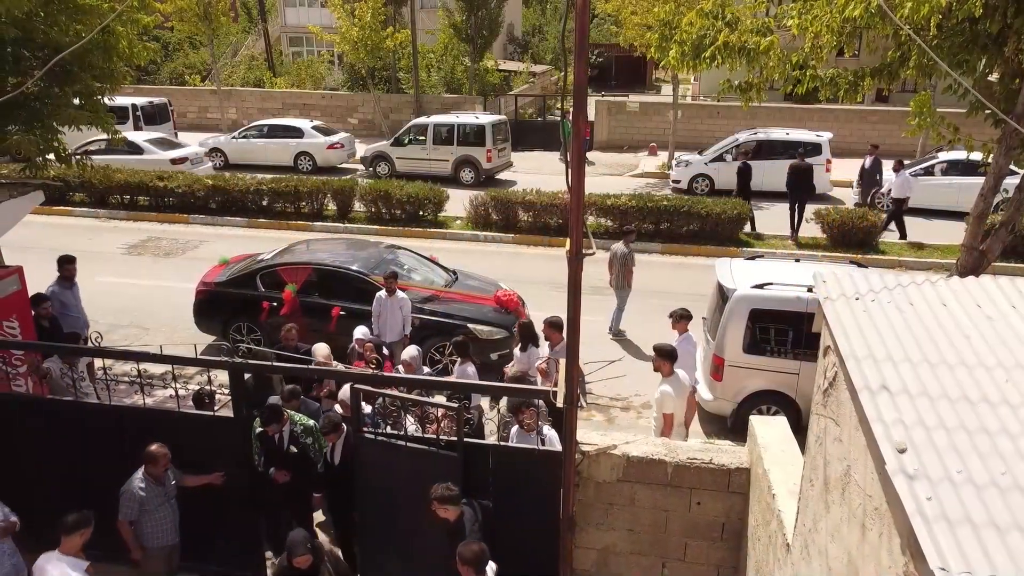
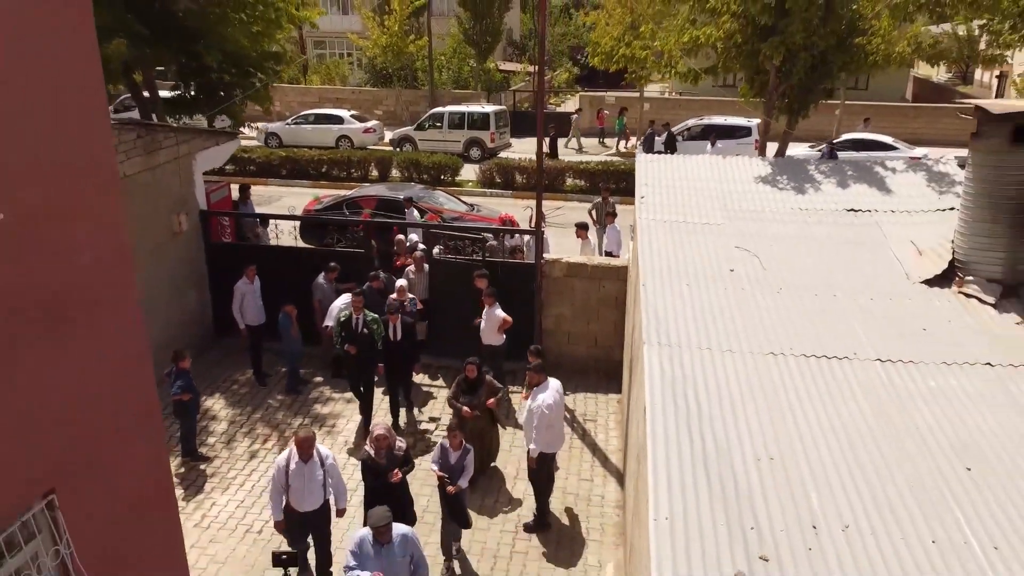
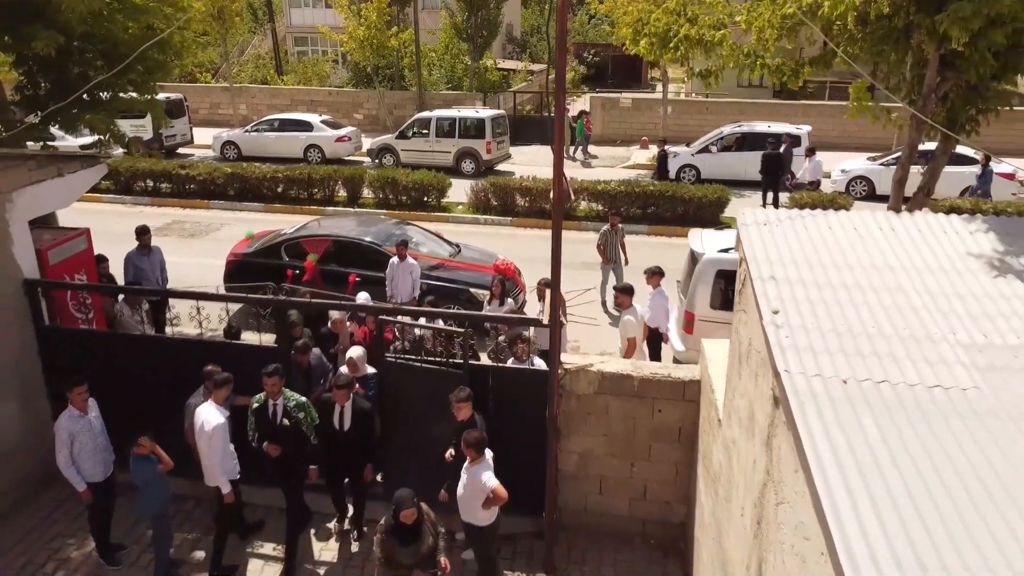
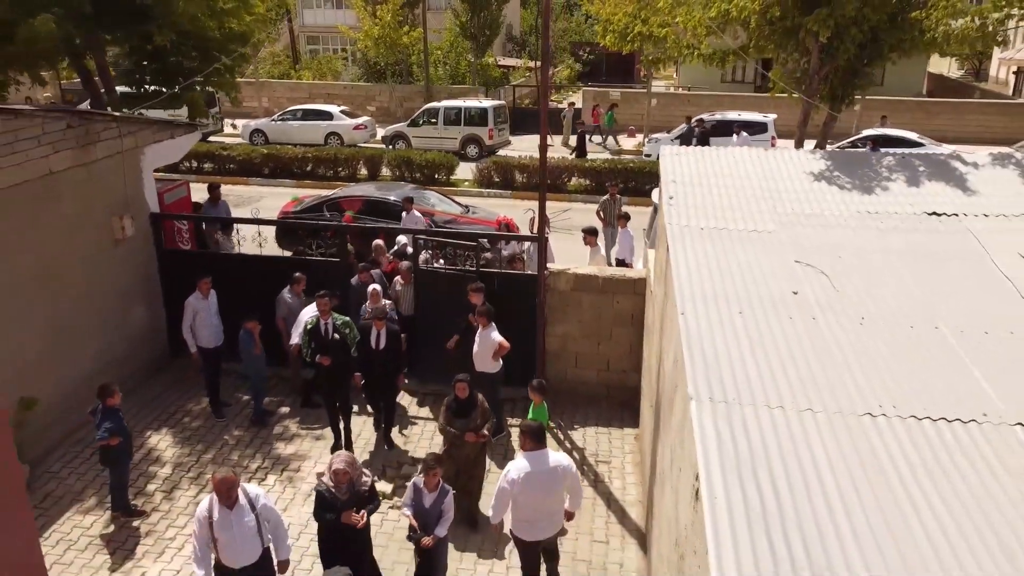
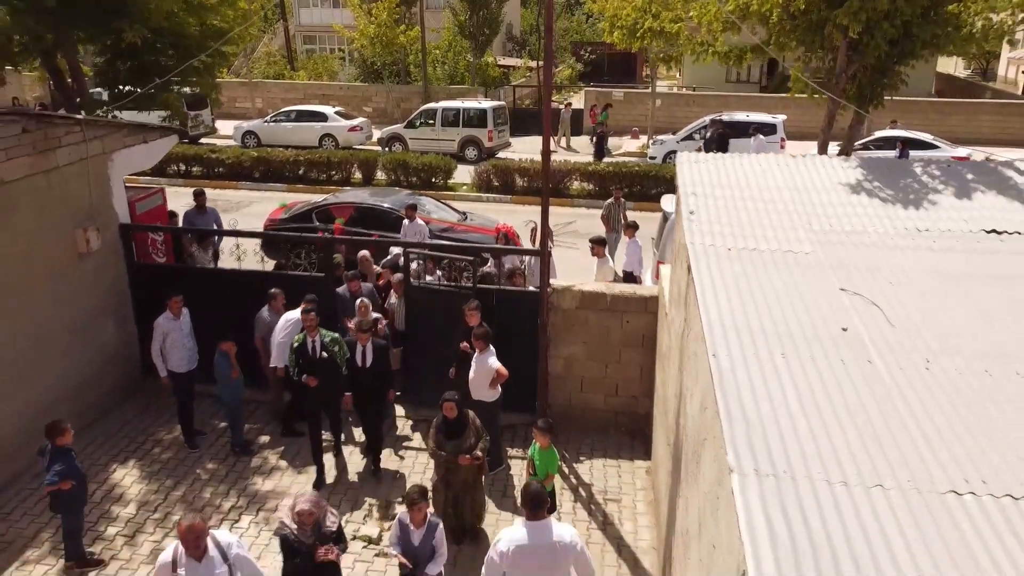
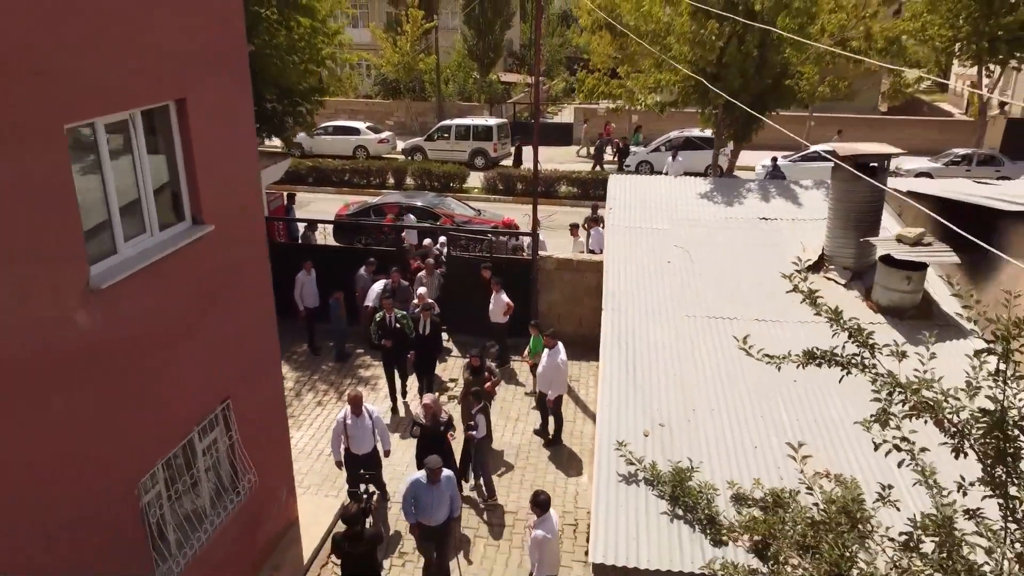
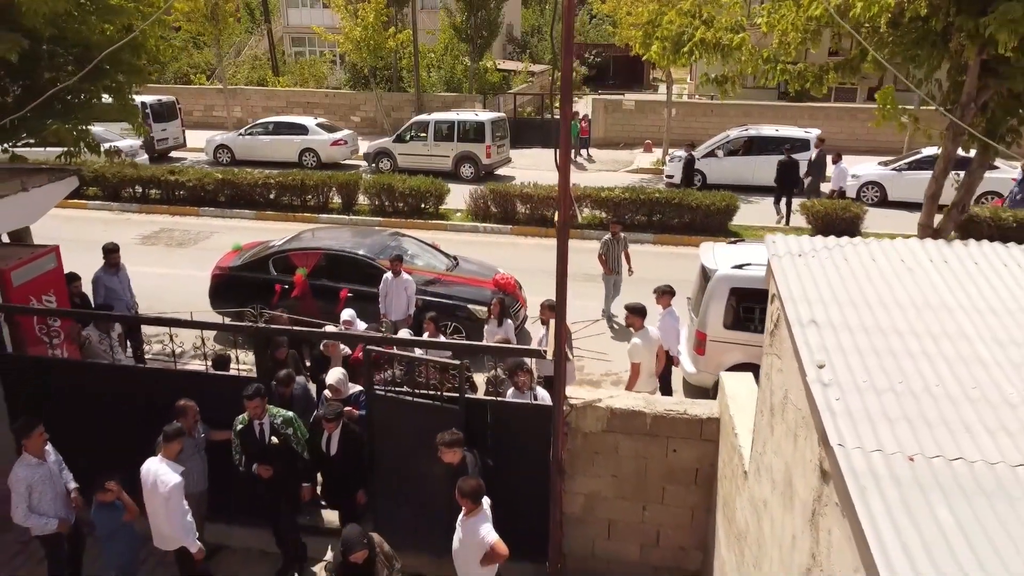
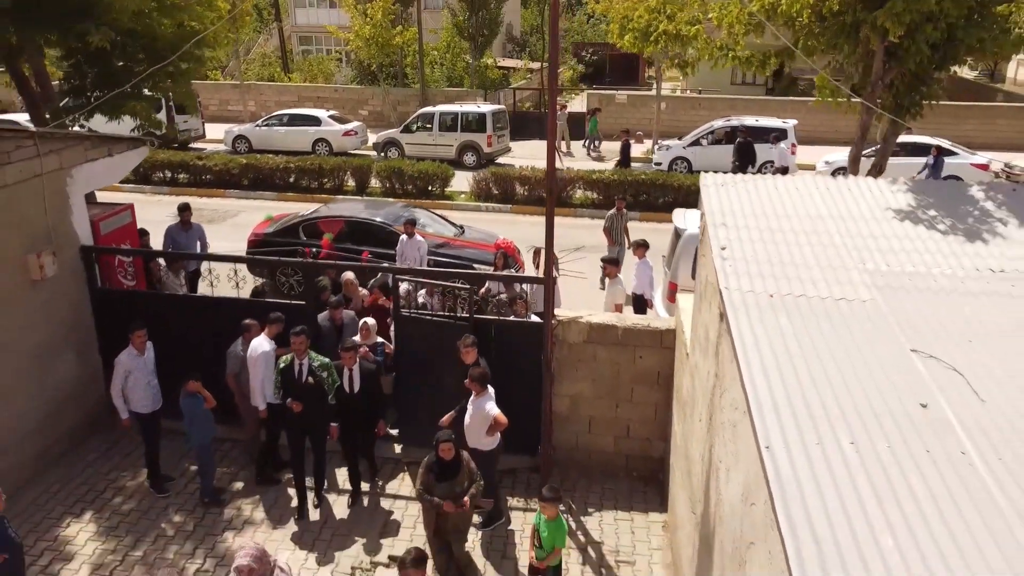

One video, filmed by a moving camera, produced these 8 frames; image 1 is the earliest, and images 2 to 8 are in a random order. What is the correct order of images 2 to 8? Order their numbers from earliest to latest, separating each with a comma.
7, 3, 8, 5, 4, 2, 6
